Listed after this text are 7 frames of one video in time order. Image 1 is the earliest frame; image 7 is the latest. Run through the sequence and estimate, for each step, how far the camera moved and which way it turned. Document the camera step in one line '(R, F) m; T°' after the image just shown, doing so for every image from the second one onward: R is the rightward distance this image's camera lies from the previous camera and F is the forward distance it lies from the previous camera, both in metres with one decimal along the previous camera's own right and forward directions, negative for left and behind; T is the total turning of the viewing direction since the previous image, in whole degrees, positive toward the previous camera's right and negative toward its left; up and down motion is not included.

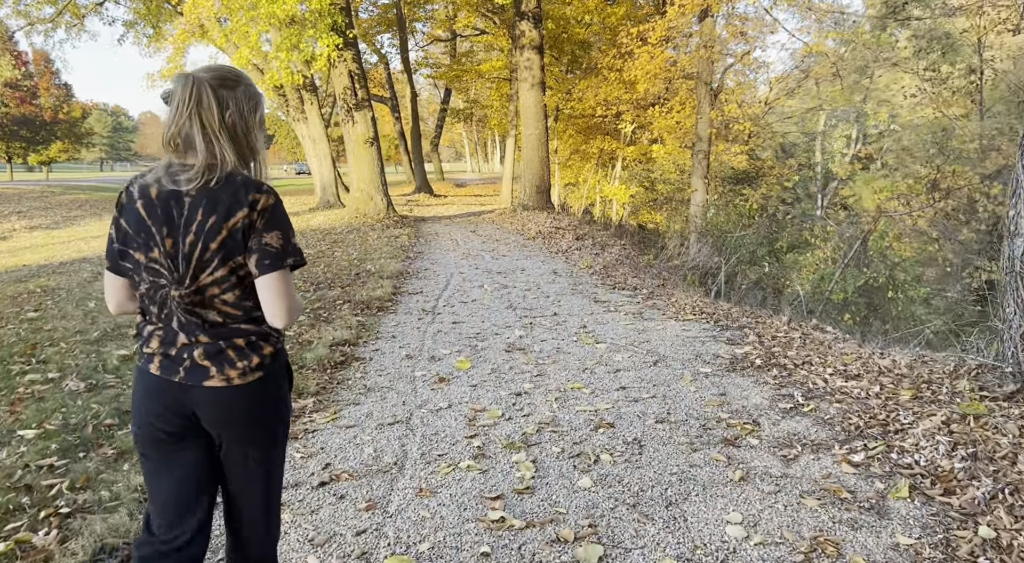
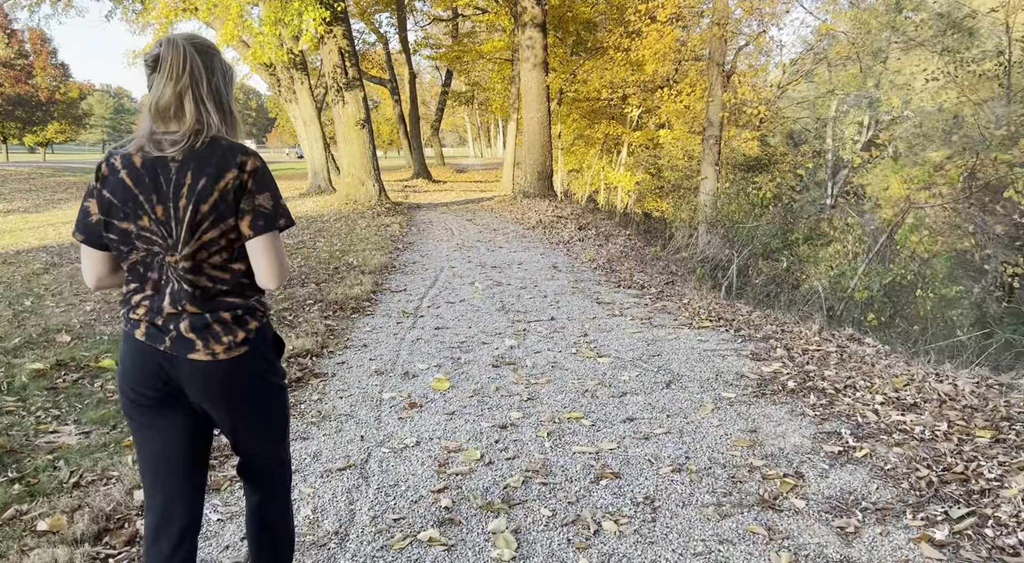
(+0.1, +1.0) m; 0°
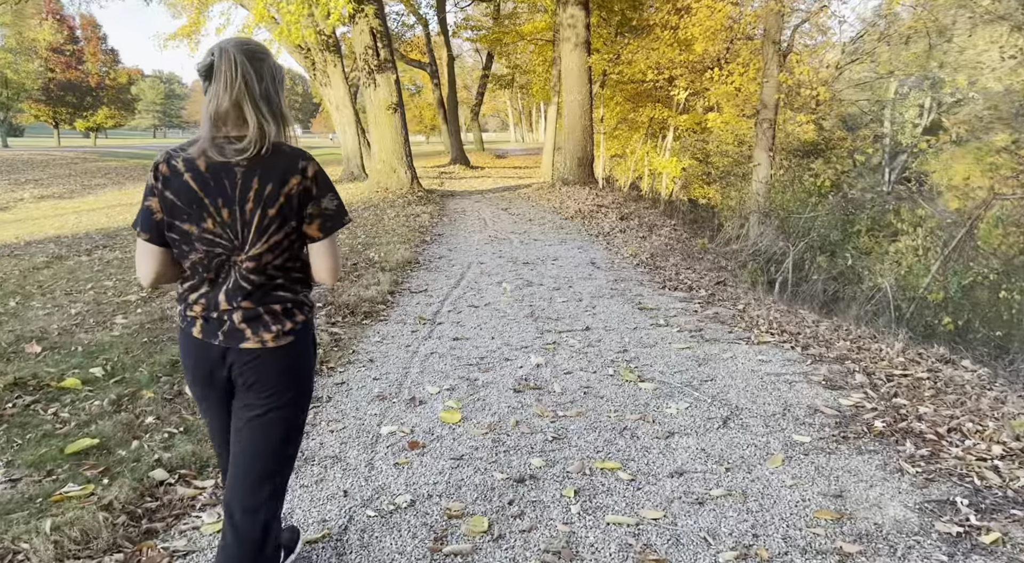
(+0.1, +0.9) m; -3°
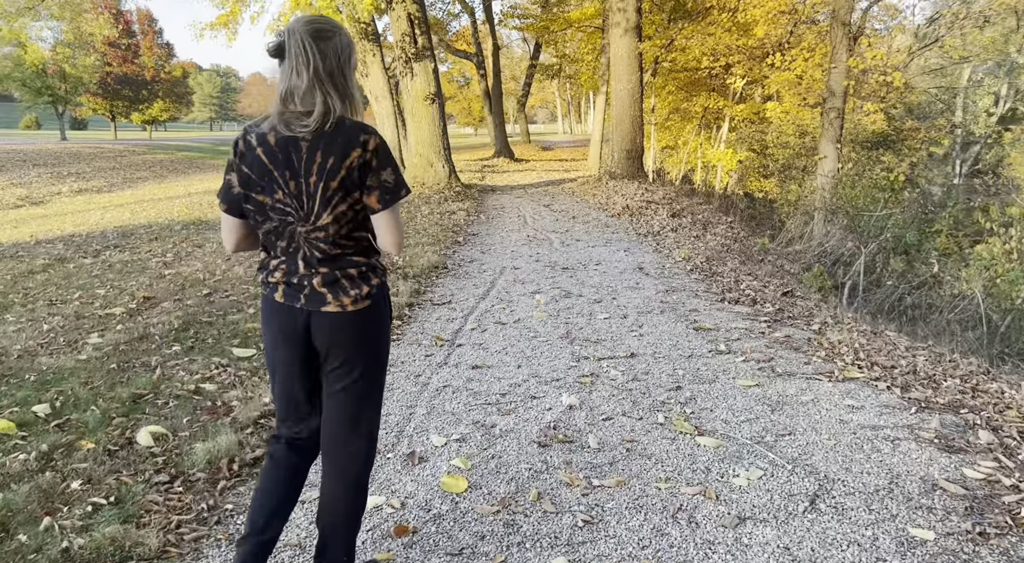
(+0.1, +1.0) m; -4°
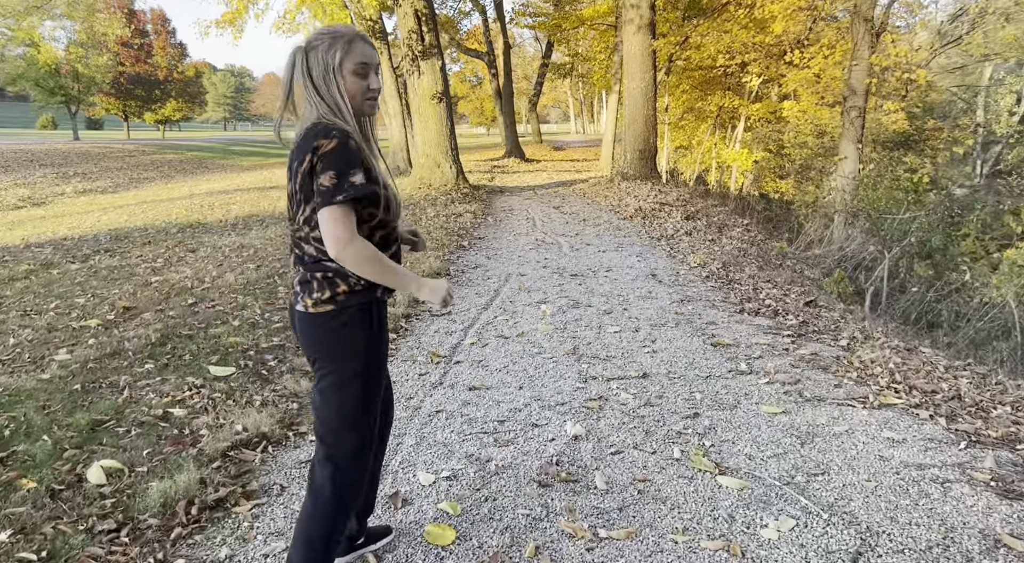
(+0.1, +0.4) m; -1°
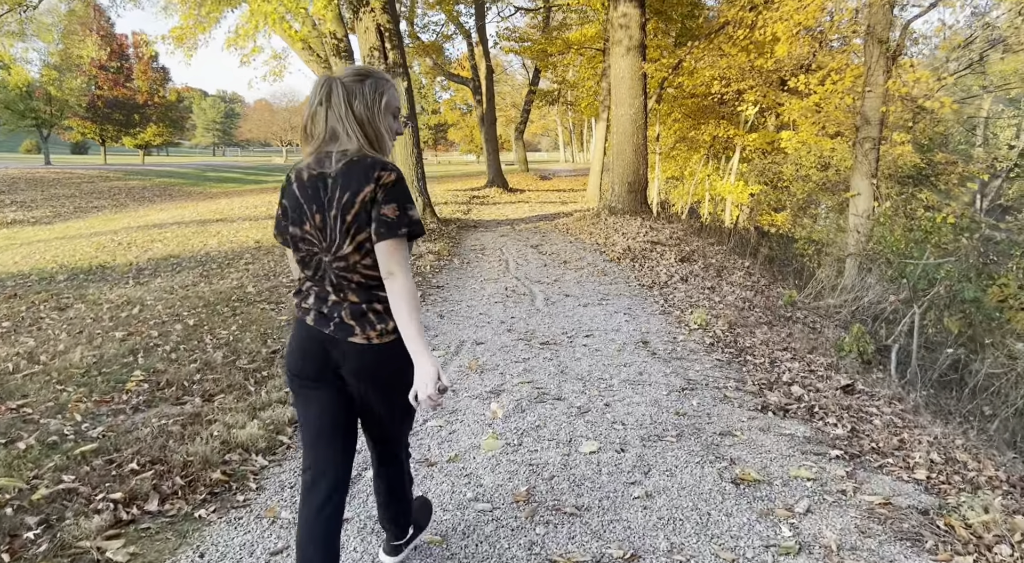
(+0.3, +1.9) m; +1°
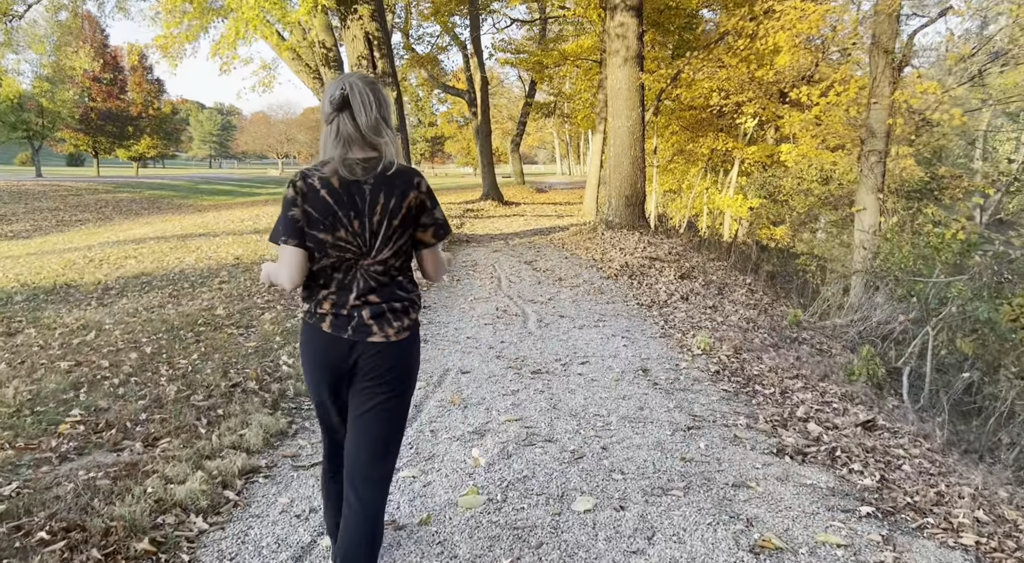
(+0.1, +0.6) m; 0°
